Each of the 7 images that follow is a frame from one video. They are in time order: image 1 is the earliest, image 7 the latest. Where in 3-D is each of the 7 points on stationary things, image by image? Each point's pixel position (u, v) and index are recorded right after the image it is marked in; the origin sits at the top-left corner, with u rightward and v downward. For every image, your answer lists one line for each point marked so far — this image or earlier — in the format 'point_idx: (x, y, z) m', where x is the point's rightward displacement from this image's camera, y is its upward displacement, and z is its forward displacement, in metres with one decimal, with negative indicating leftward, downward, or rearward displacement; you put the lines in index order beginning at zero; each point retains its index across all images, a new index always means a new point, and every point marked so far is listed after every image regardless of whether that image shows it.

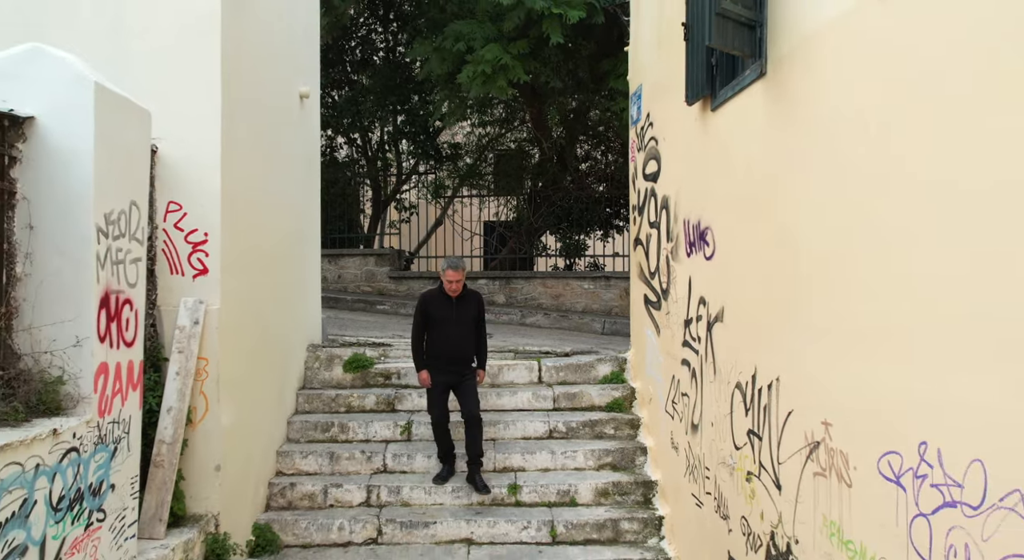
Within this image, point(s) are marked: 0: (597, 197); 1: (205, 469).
0: (+1.0, +1.0, +10.6) m
1: (-1.6, -1.0, +4.4) m
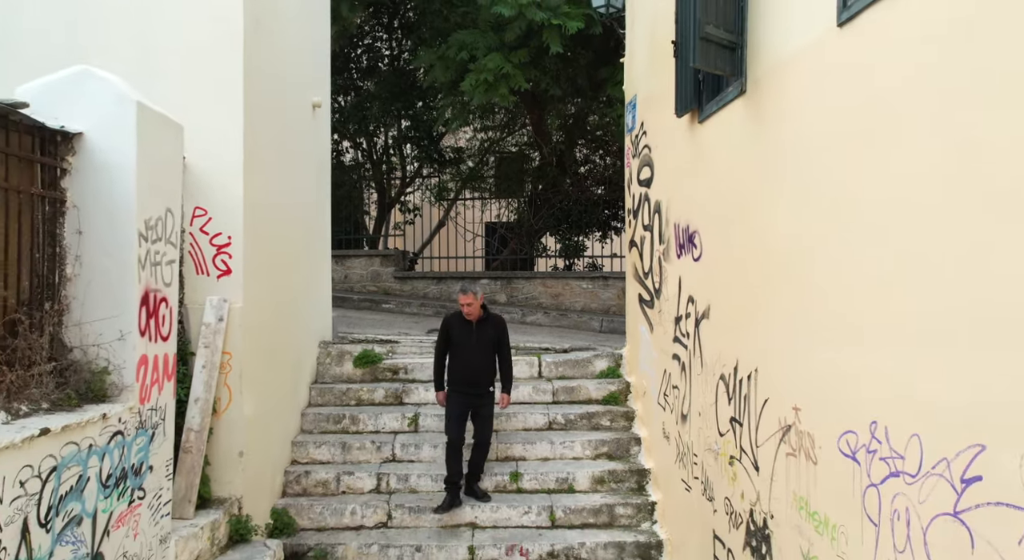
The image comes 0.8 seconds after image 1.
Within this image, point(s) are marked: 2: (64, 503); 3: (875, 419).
0: (+1.1, +1.0, +10.9) m
1: (-1.5, -1.0, +4.7) m
2: (-1.6, -0.8, +3.1) m
3: (+1.1, -0.4, +2.7) m
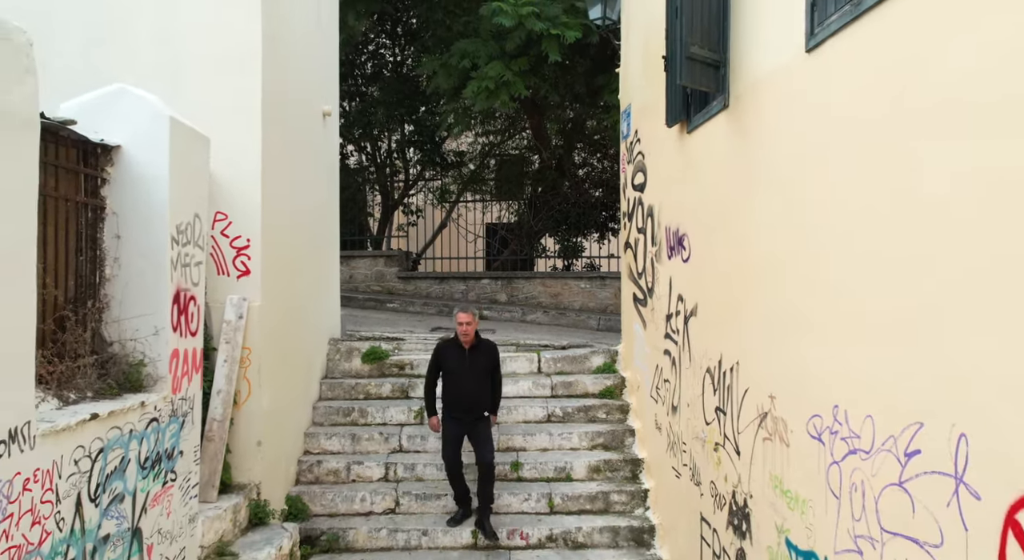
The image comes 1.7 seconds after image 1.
0: (+1.1, +1.0, +11.3) m
1: (-1.5, -1.0, +5.0) m
2: (-1.6, -0.8, +3.4) m
3: (+1.1, -0.4, +3.0) m
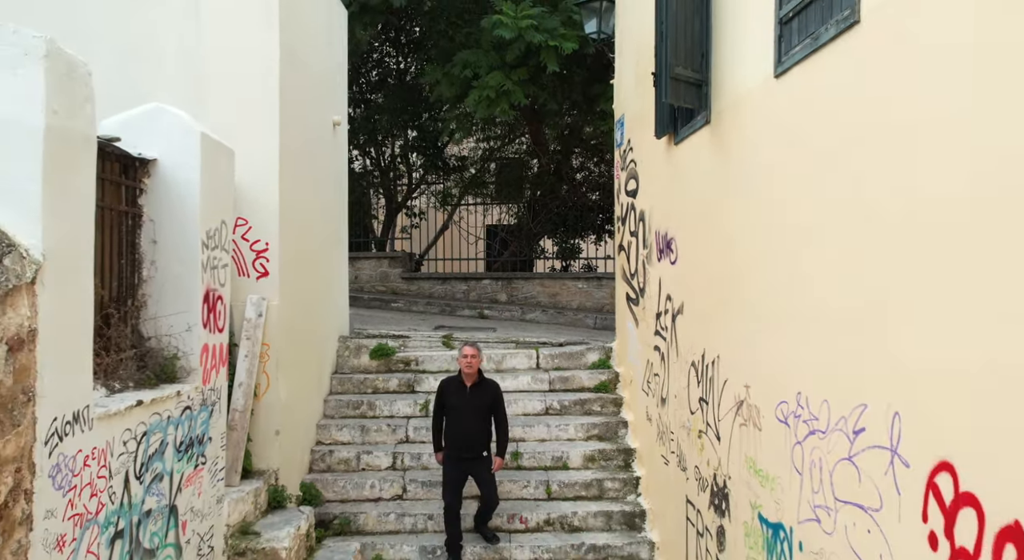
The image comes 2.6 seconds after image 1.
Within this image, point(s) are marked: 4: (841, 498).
0: (+1.1, +1.0, +11.7) m
1: (-1.5, -1.0, +5.4) m
2: (-1.6, -0.8, +3.8) m
3: (+1.1, -0.4, +3.4) m
4: (+1.1, -0.8, +3.0) m
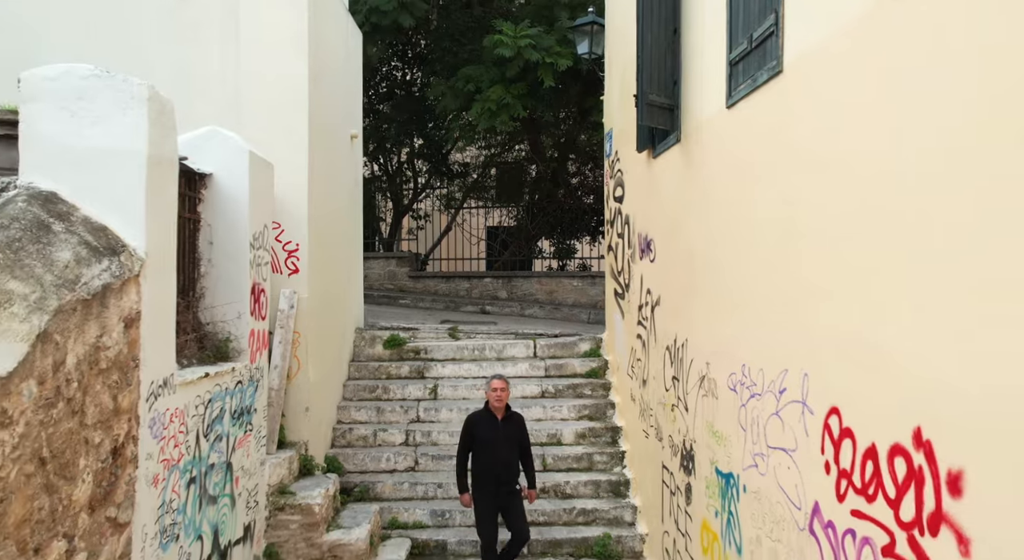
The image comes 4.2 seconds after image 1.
0: (+1.1, +1.0, +12.5) m
1: (-1.5, -0.9, +6.2) m
2: (-1.6, -0.8, +4.6) m
3: (+1.1, -0.4, +4.2) m
4: (+1.1, -0.7, +3.8) m
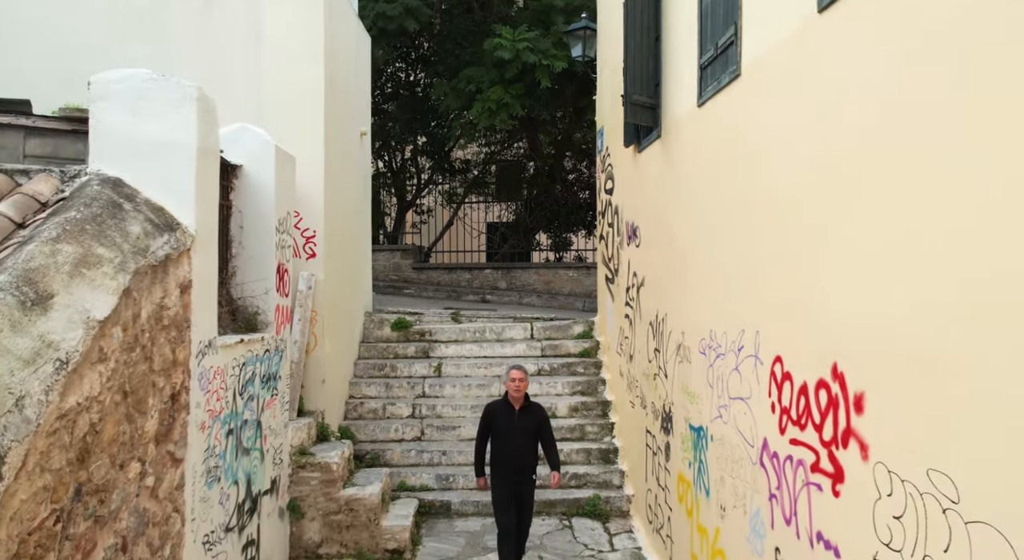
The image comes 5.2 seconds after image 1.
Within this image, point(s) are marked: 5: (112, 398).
0: (+1.0, +1.2, +13.1) m
1: (-1.6, -0.8, +6.9) m
2: (-1.6, -0.6, +5.2) m
3: (+1.1, -0.3, +4.8) m
4: (+1.1, -0.6, +4.4) m
5: (-1.5, -0.4, +3.2) m
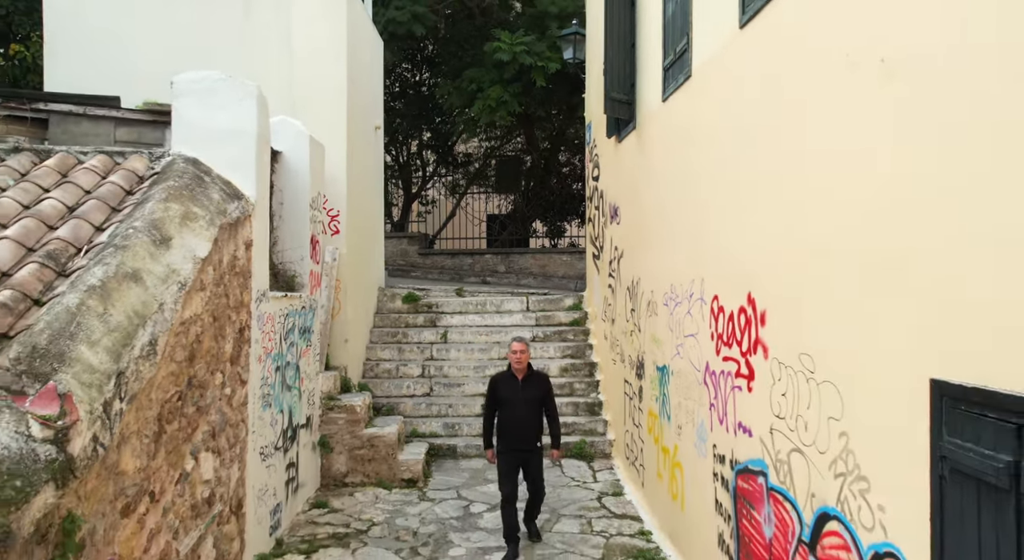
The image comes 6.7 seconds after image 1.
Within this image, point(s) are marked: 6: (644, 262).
0: (+1.0, +1.4, +14.2) m
1: (-1.6, -0.6, +7.9) m
2: (-1.6, -0.4, +6.3) m
3: (+1.1, 0.0, +5.9) m
4: (+1.1, -0.3, +5.5) m
5: (-1.5, -0.2, +4.3) m
6: (+1.0, +0.1, +6.9) m
